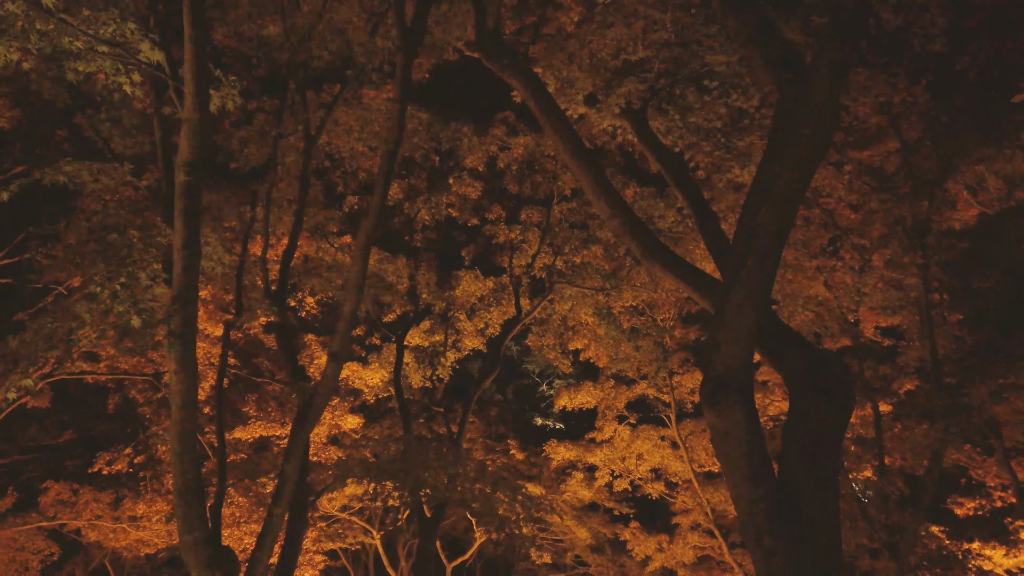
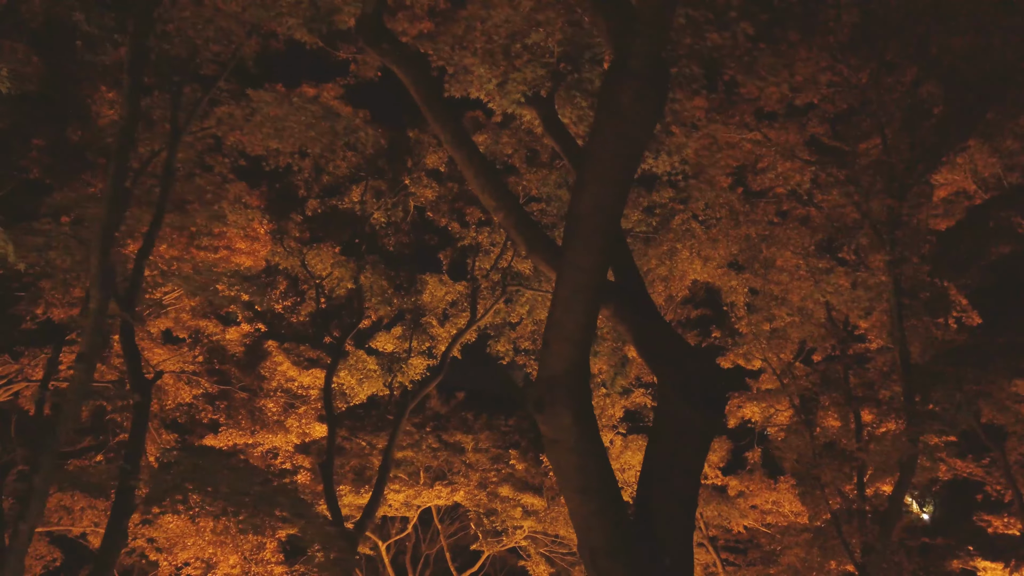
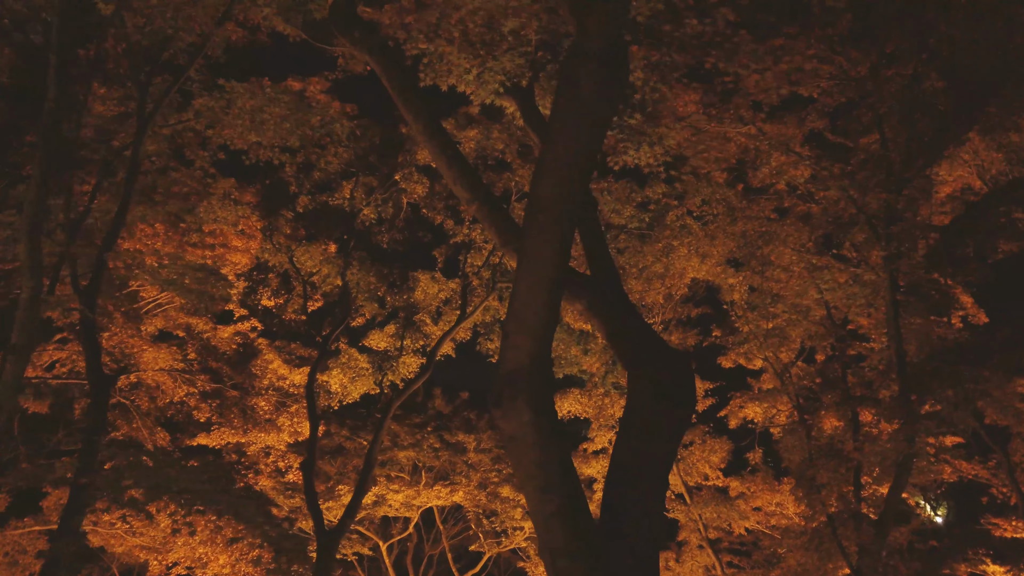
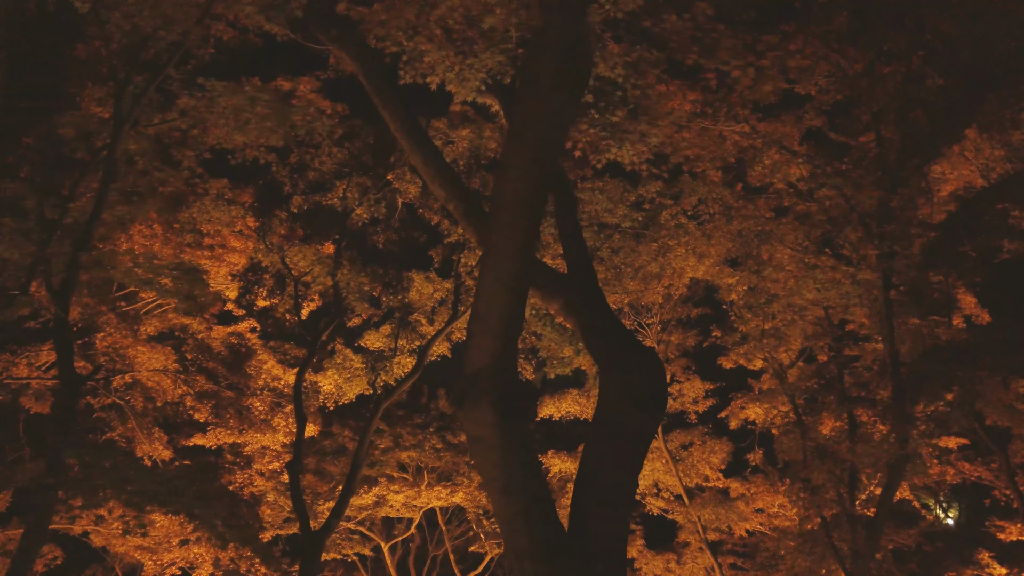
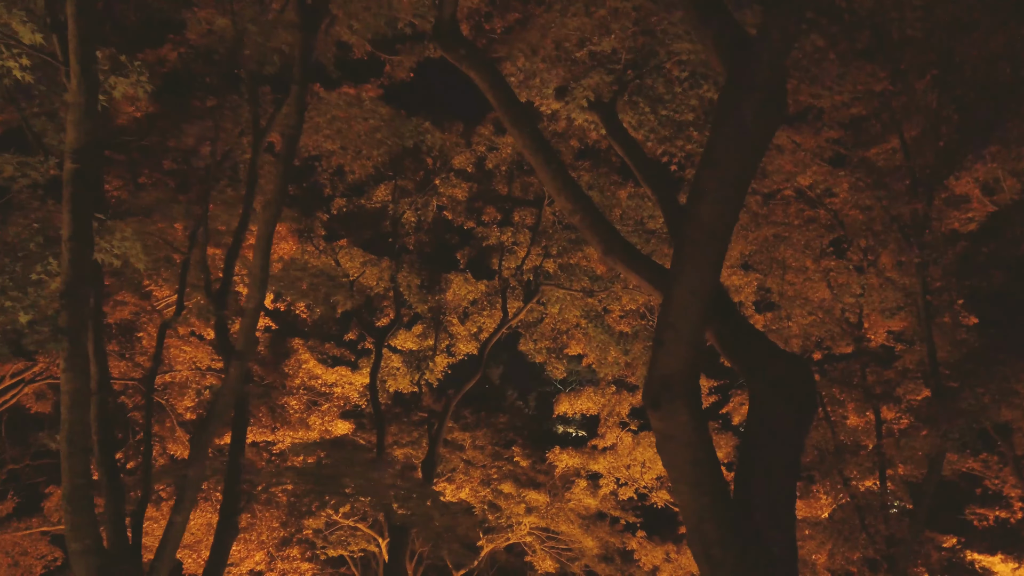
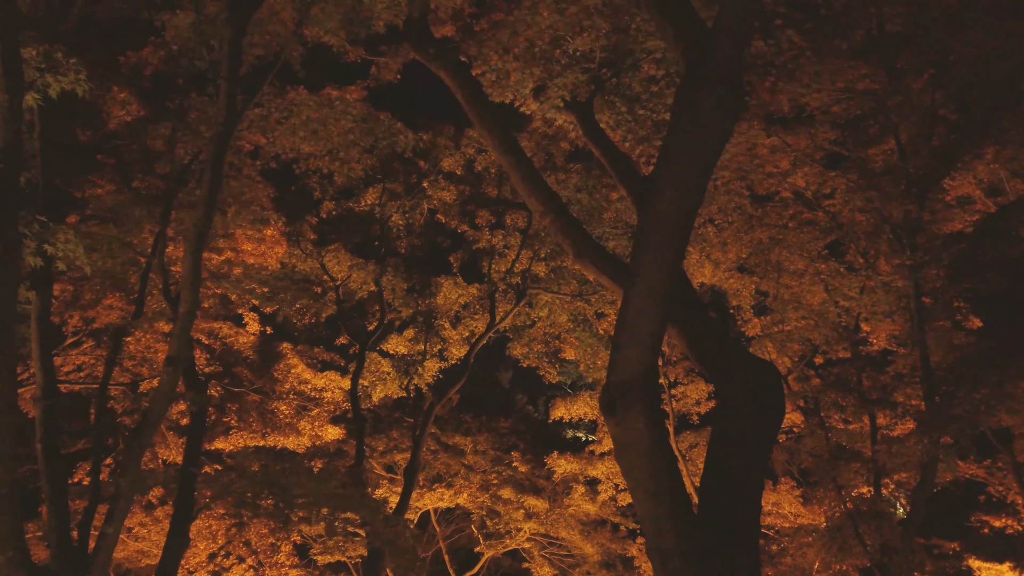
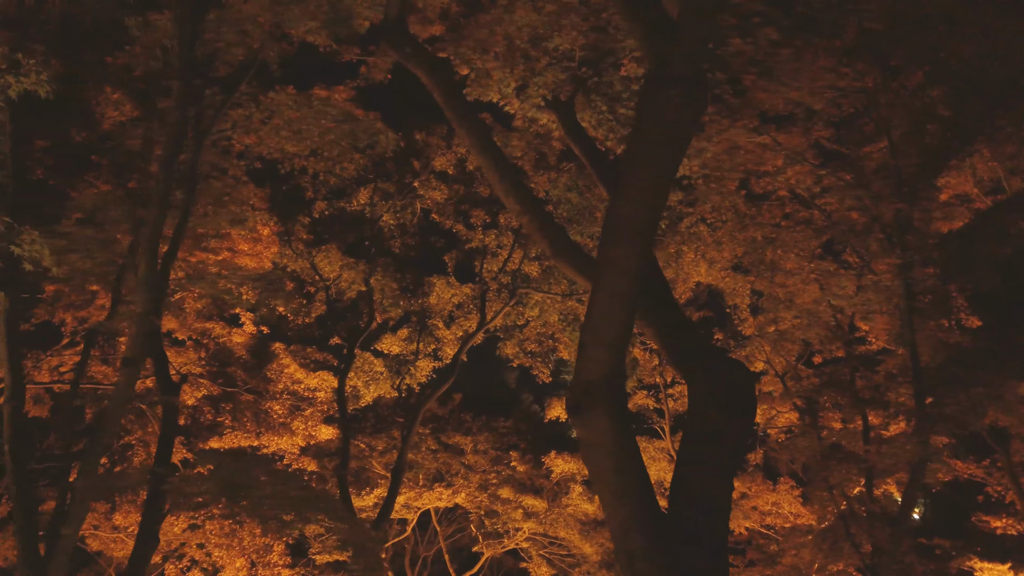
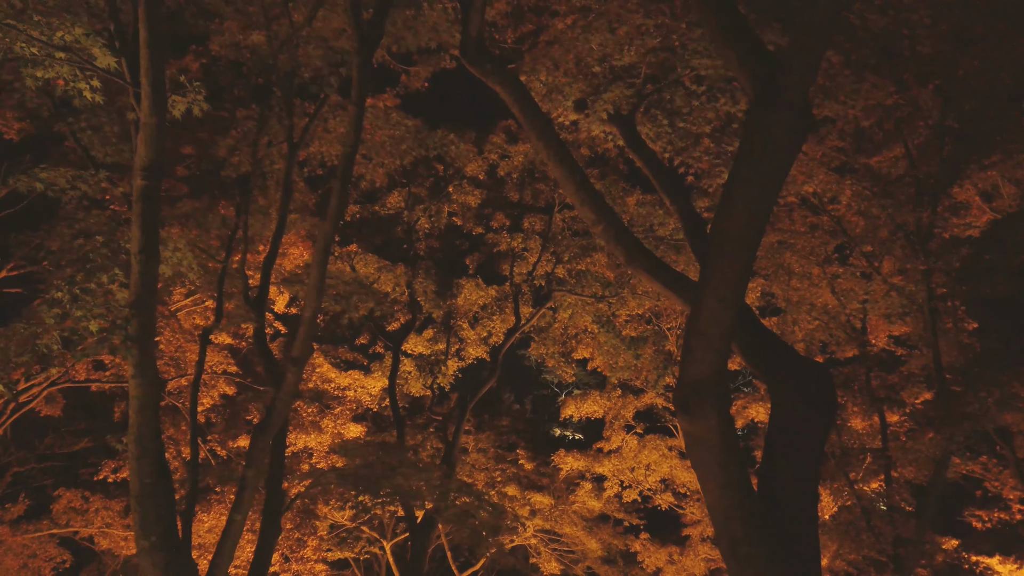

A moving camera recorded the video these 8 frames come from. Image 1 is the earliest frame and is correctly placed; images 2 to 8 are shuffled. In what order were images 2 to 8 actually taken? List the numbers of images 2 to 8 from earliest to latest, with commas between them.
8, 5, 6, 7, 2, 3, 4
